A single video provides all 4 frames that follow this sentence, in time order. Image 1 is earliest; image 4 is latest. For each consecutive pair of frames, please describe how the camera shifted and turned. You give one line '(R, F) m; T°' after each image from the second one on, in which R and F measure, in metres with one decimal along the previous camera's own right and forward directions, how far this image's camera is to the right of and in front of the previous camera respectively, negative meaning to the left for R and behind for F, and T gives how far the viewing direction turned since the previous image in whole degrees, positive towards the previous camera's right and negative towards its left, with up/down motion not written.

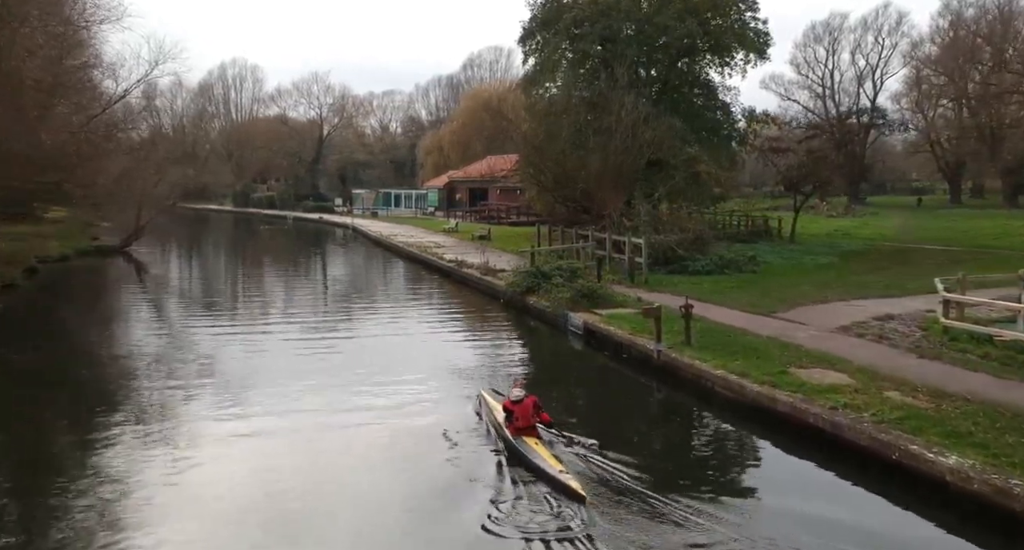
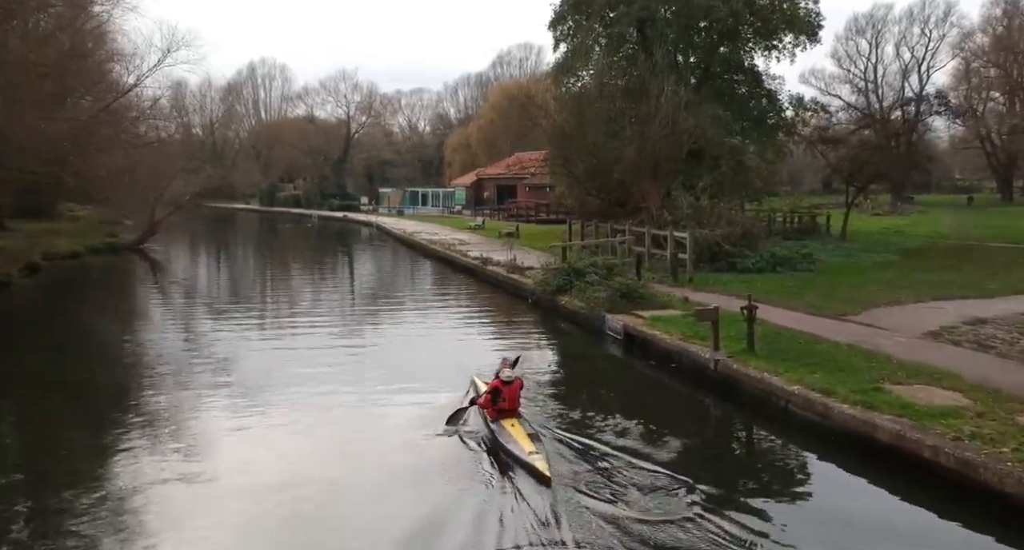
(0.0, +1.7) m; -2°
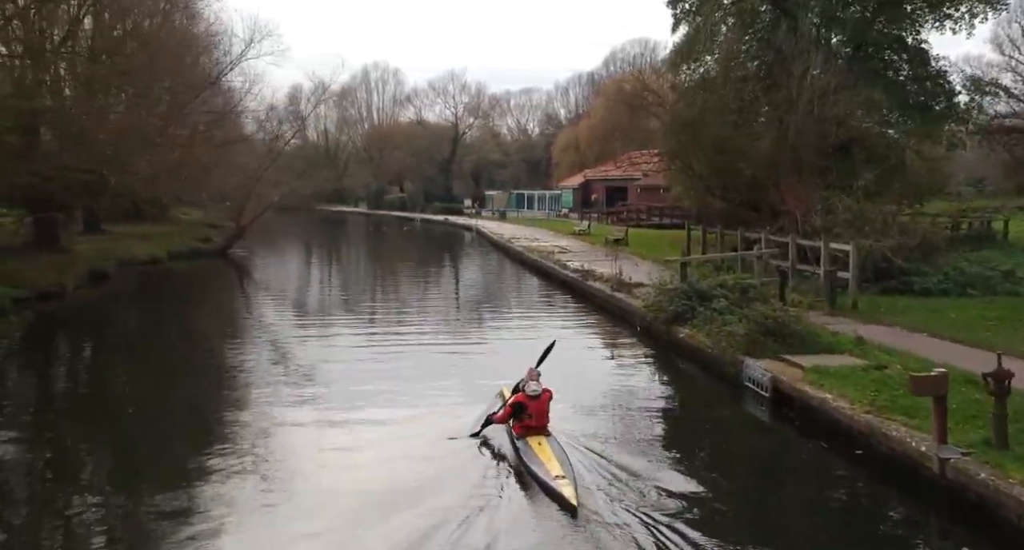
(+0.1, +3.3) m; -7°
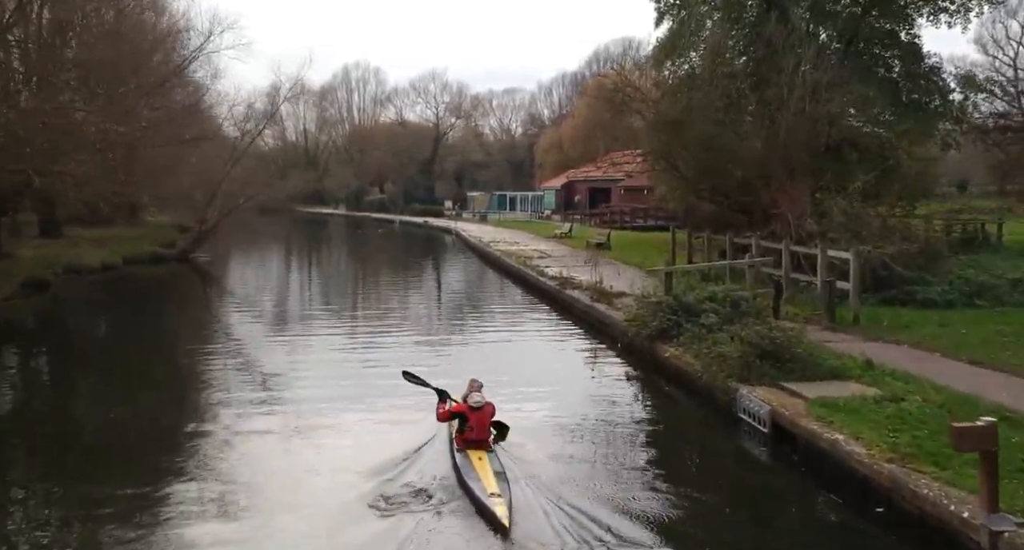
(+0.2, +1.2) m; +1°
